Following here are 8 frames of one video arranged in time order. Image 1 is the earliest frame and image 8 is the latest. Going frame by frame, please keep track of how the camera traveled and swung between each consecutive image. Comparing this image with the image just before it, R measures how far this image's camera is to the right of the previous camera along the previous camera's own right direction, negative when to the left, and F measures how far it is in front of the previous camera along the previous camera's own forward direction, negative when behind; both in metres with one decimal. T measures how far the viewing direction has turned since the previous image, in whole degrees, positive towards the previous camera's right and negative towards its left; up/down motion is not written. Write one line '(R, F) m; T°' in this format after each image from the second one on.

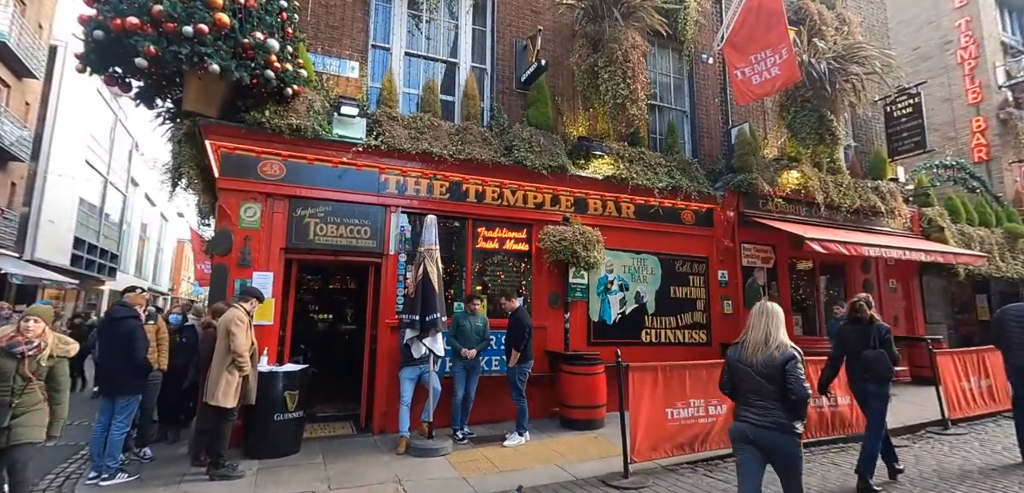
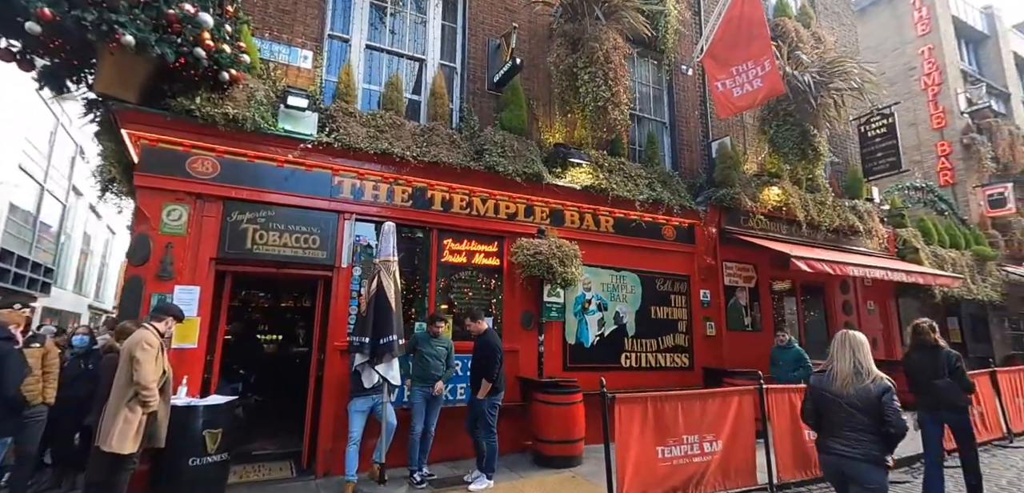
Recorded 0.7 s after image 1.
(0.0, +0.7) m; +3°
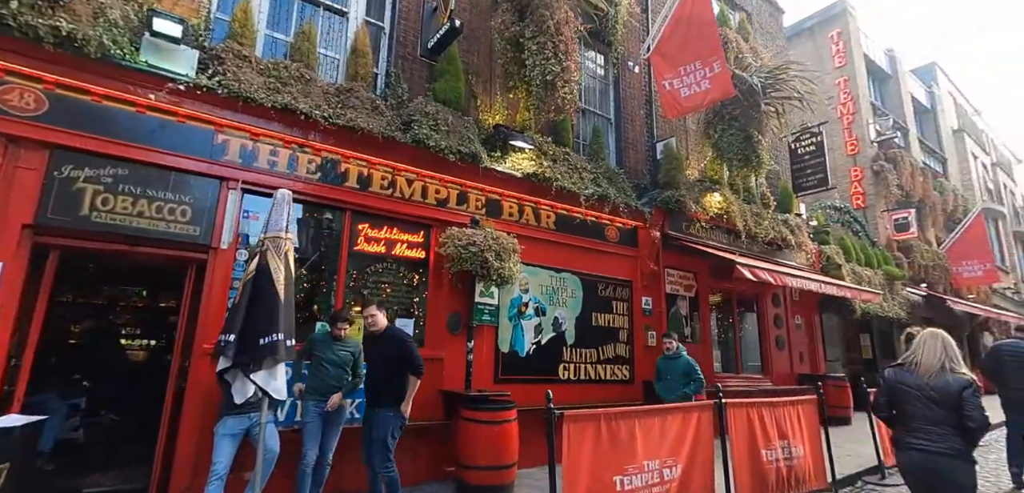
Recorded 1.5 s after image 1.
(0.0, +1.0) m; +8°
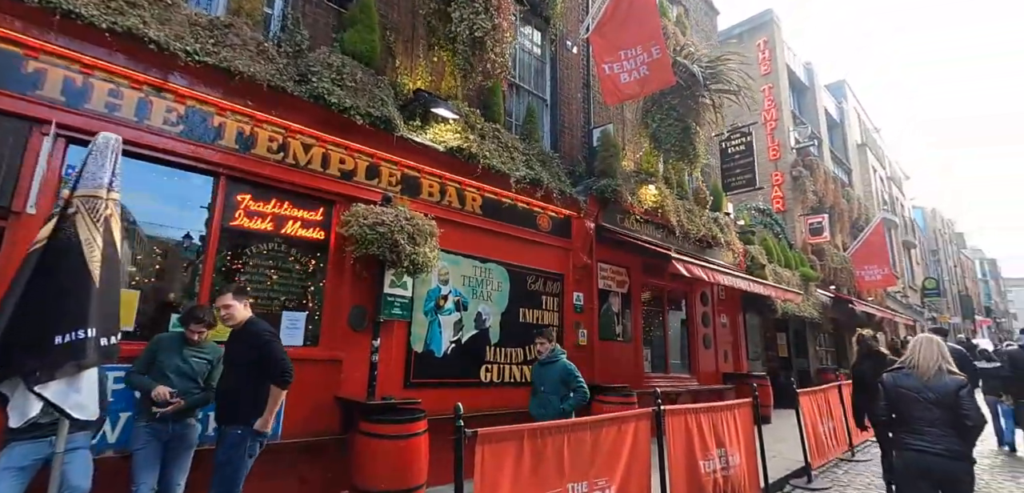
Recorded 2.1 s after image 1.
(+0.2, +0.8) m; +8°
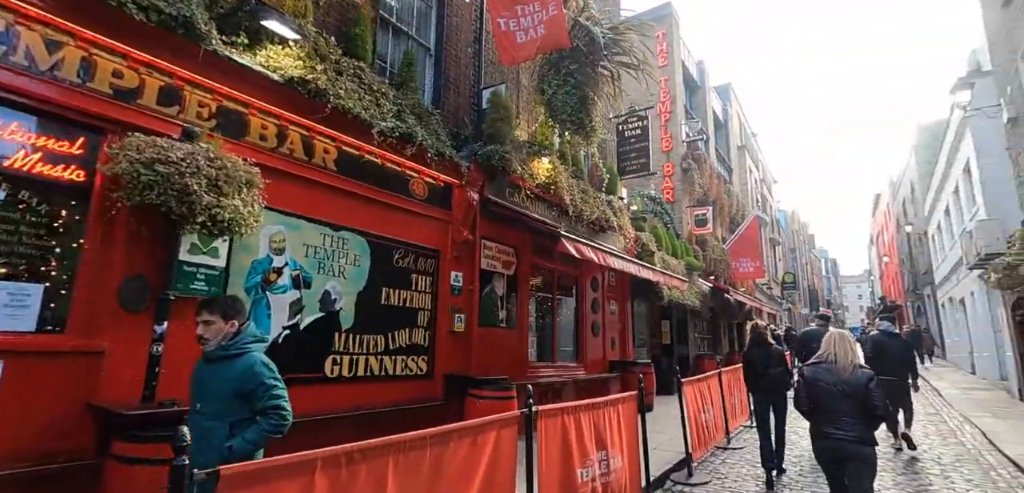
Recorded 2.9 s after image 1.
(+0.4, +1.0) m; +11°
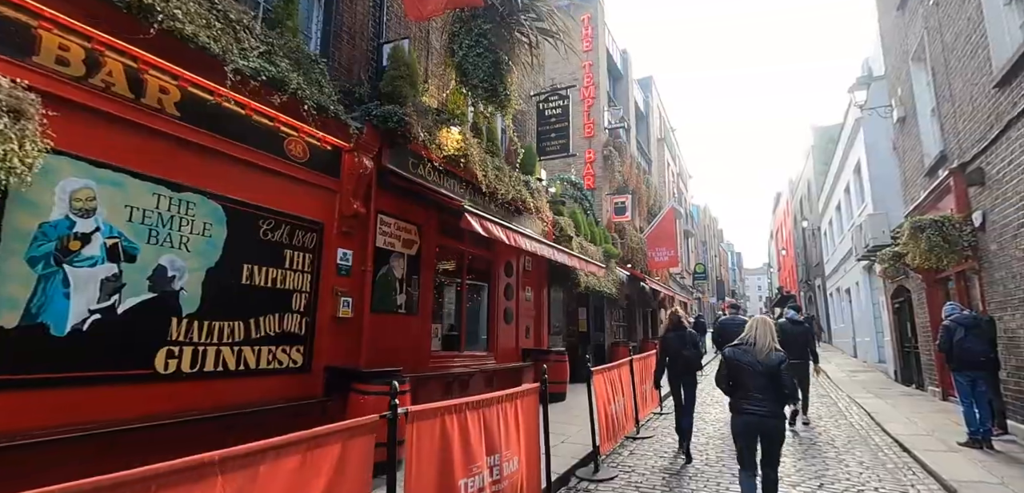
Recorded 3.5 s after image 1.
(+0.4, +0.7) m; +8°
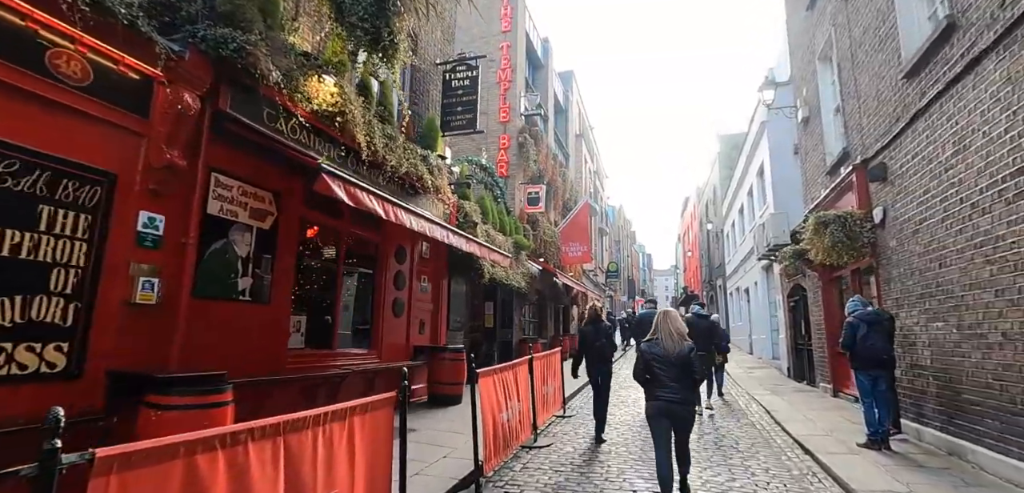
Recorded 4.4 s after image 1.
(+0.5, +1.1) m; +9°
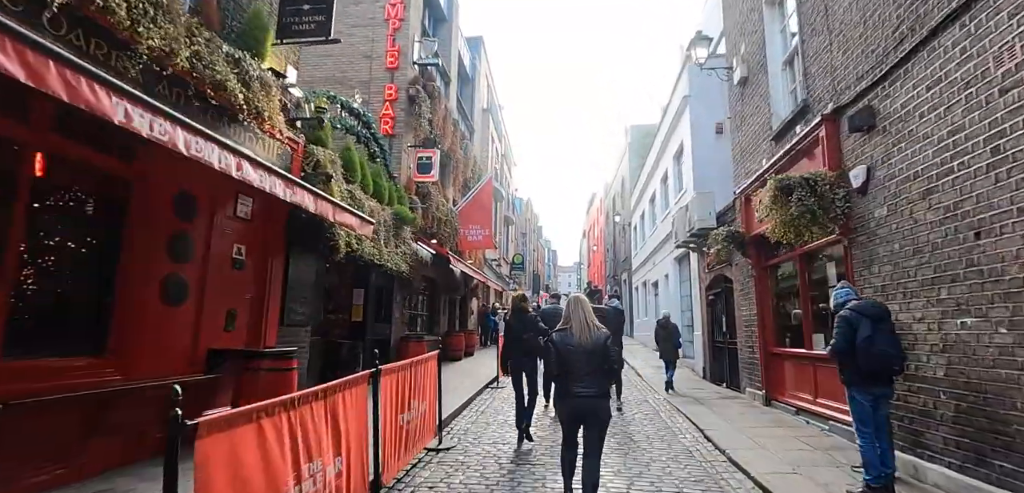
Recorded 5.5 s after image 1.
(+0.6, +2.7) m; +11°
